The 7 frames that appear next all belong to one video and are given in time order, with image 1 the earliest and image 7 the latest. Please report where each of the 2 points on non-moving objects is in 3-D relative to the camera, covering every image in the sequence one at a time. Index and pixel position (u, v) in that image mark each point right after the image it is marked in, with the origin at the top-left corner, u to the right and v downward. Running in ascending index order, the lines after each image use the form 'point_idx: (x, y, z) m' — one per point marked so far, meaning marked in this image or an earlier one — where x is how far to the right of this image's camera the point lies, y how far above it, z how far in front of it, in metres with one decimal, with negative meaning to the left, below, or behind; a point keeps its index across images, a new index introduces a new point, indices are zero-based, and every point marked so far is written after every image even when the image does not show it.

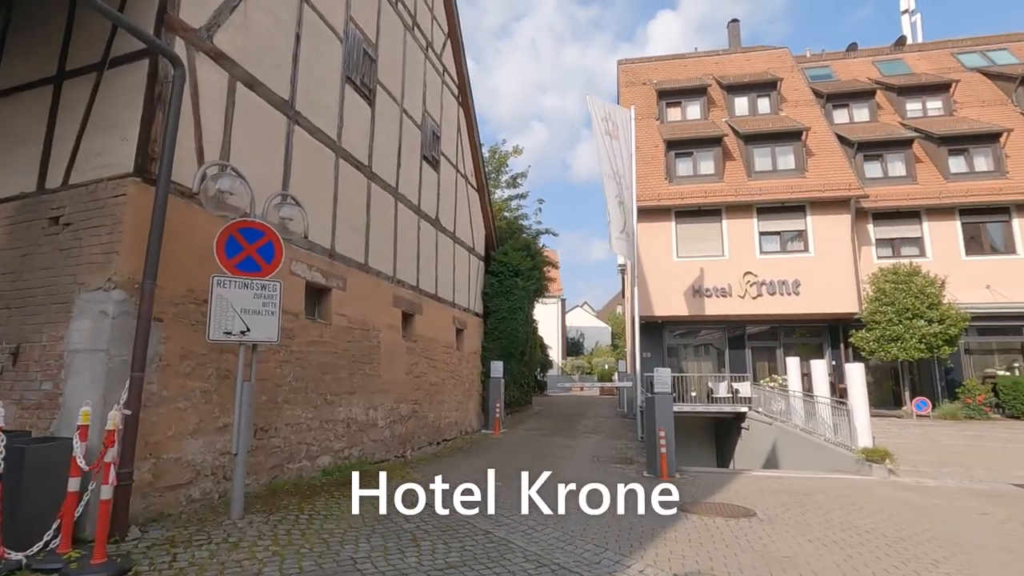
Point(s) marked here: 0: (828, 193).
0: (+10.5, +3.2, +17.9) m
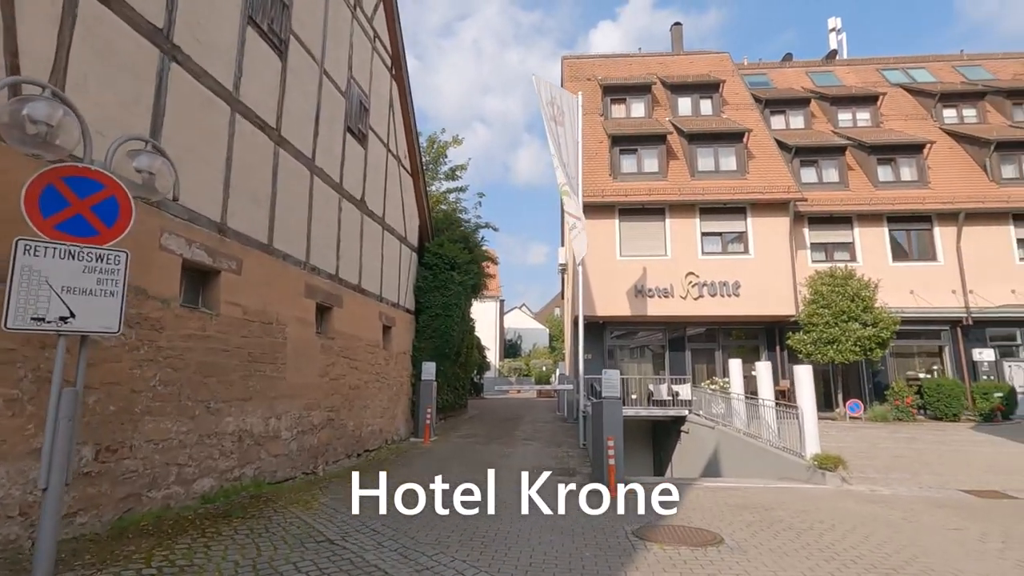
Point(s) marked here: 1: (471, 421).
0: (+8.5, +3.1, +17.9) m
1: (-1.3, -4.2, +16.8) m
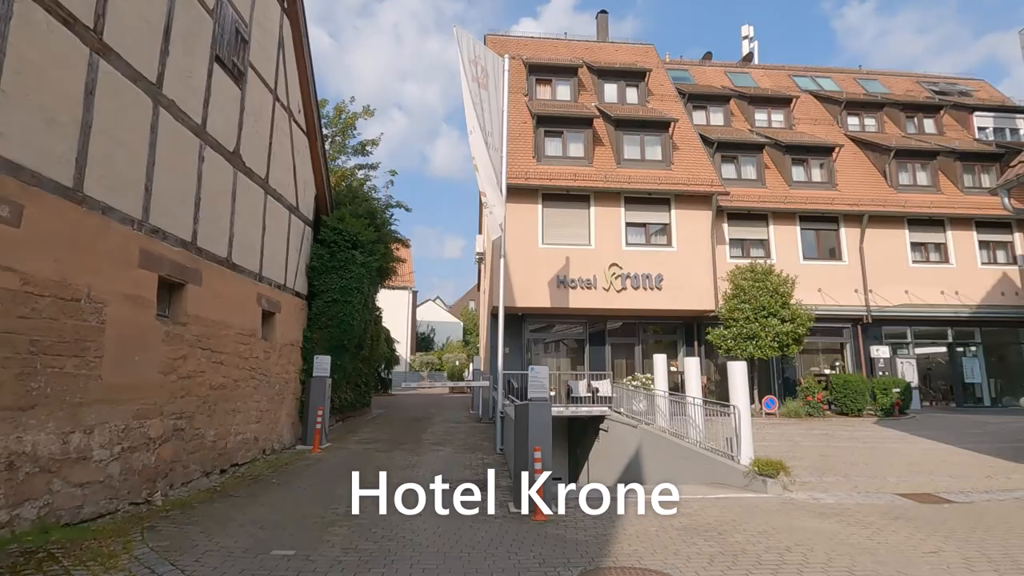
0: (+5.9, +3.3, +17.6) m
1: (-3.9, -3.7, +14.9) m
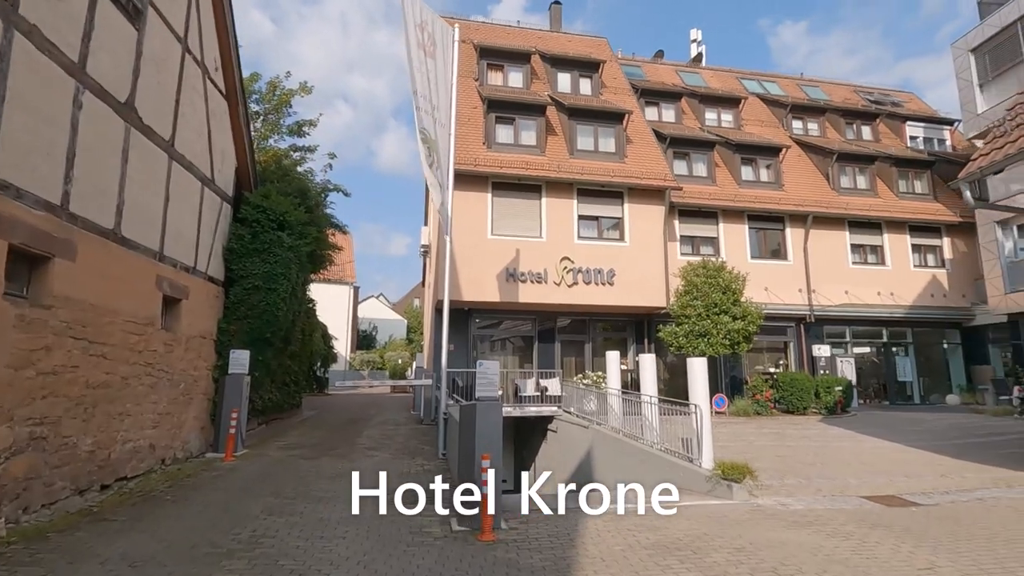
0: (+4.2, +3.4, +17.2) m
1: (-5.3, -3.4, +13.6) m
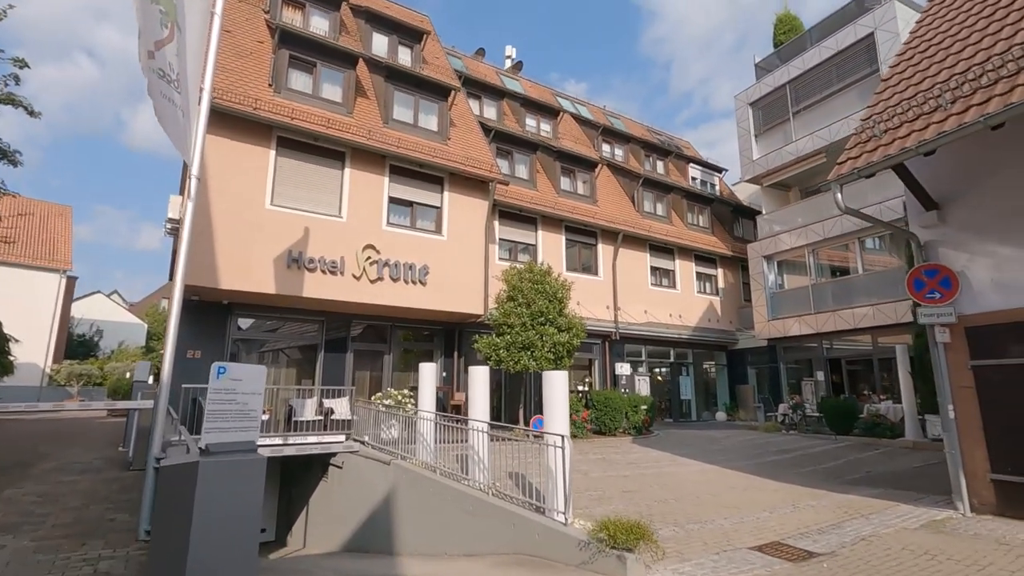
0: (-1.2, +3.3, +14.9) m
1: (-9.1, -2.7, +7.7) m
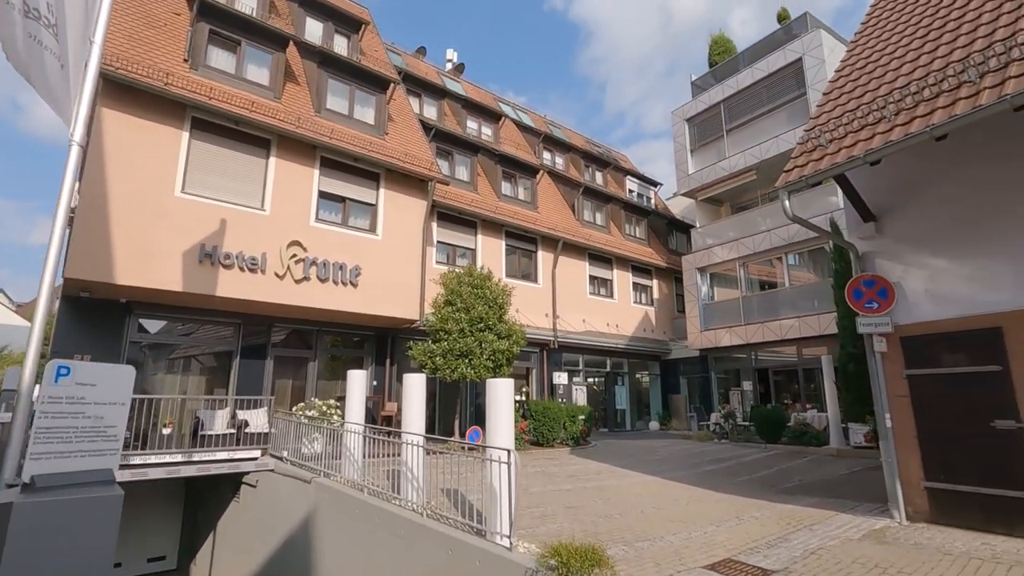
0: (-2.8, +3.2, +14.1) m
1: (-9.8, -2.5, +5.9) m
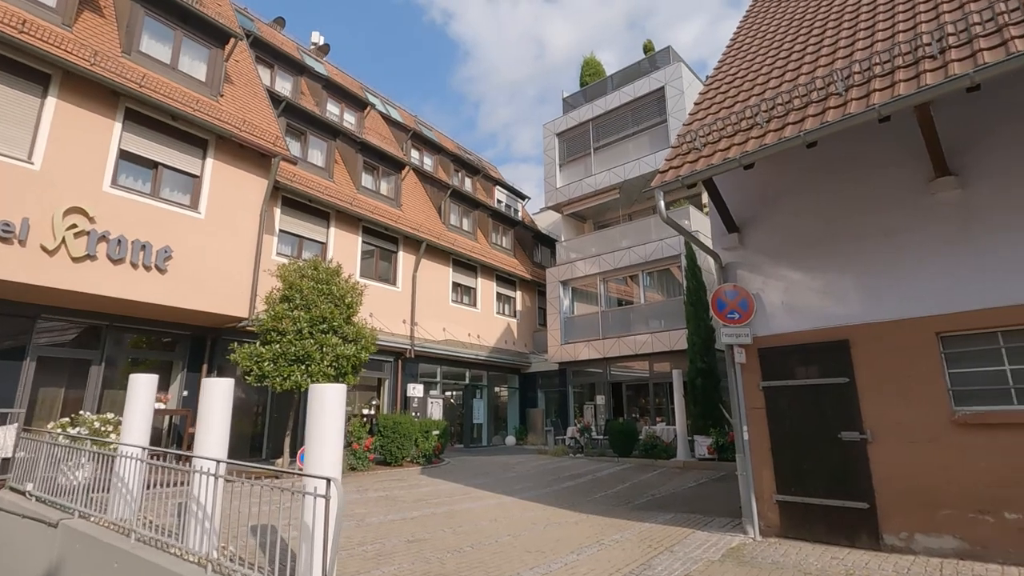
0: (-6.0, +3.4, +12.0) m
1: (-11.0, -1.8, +2.0) m
